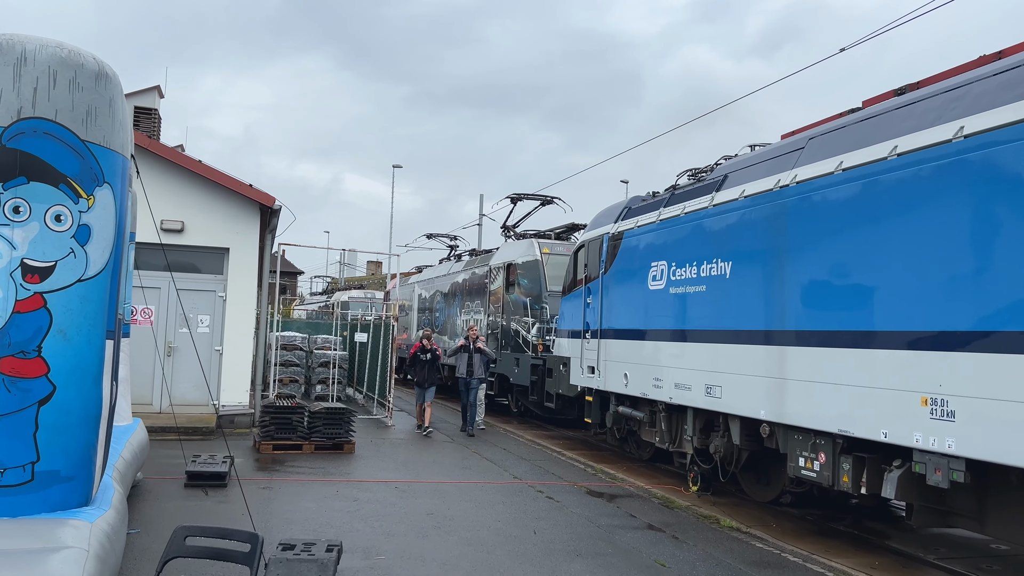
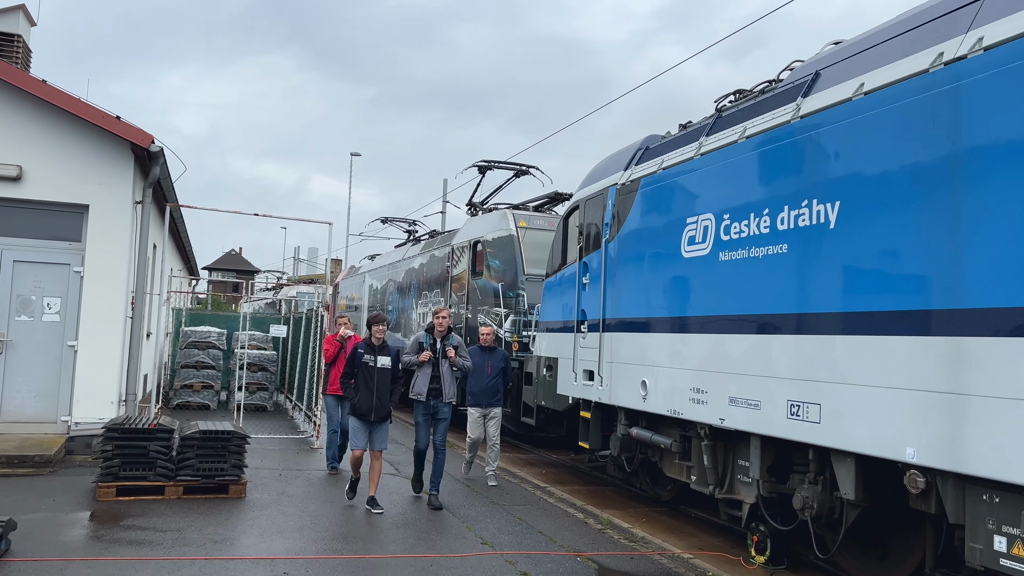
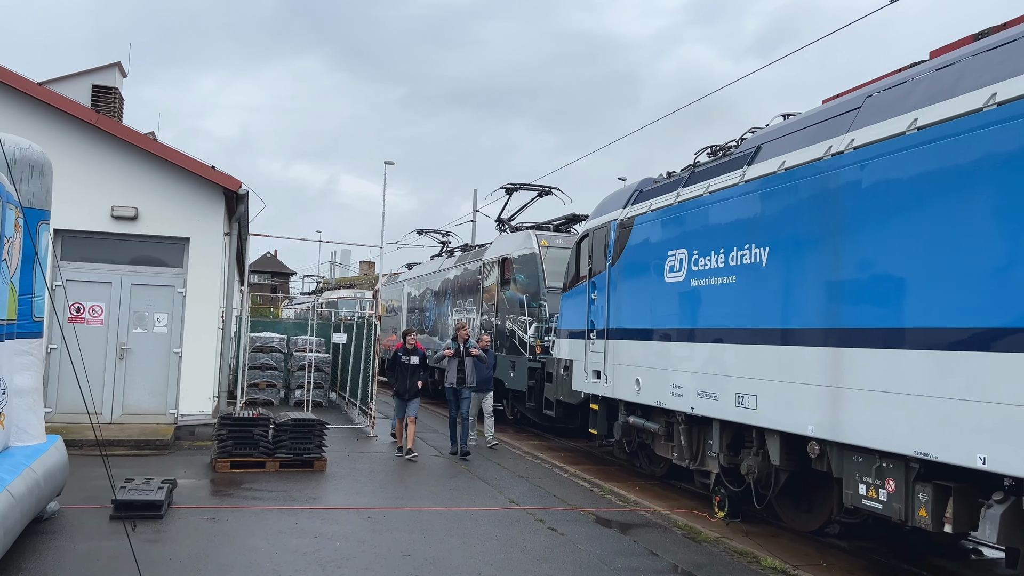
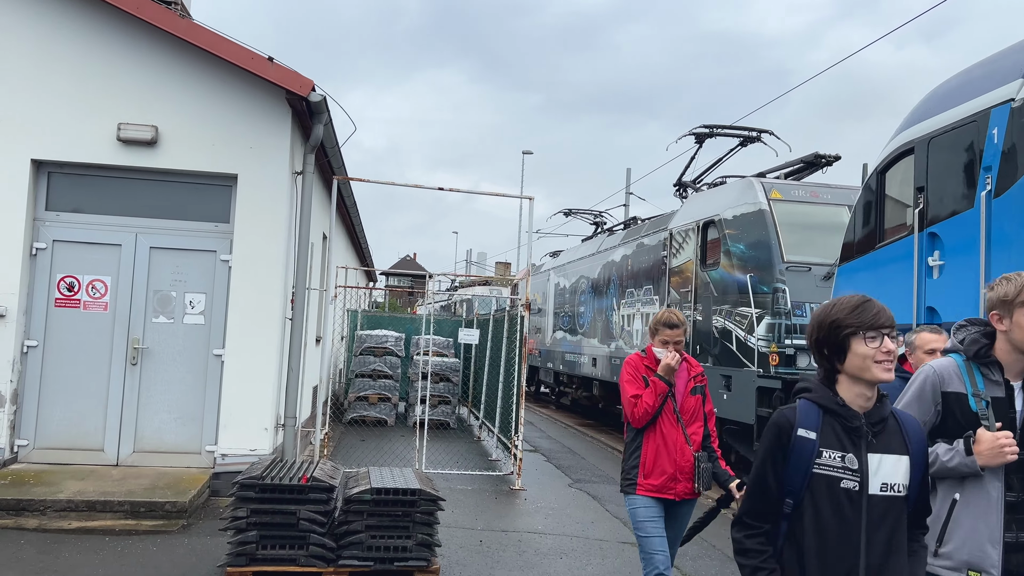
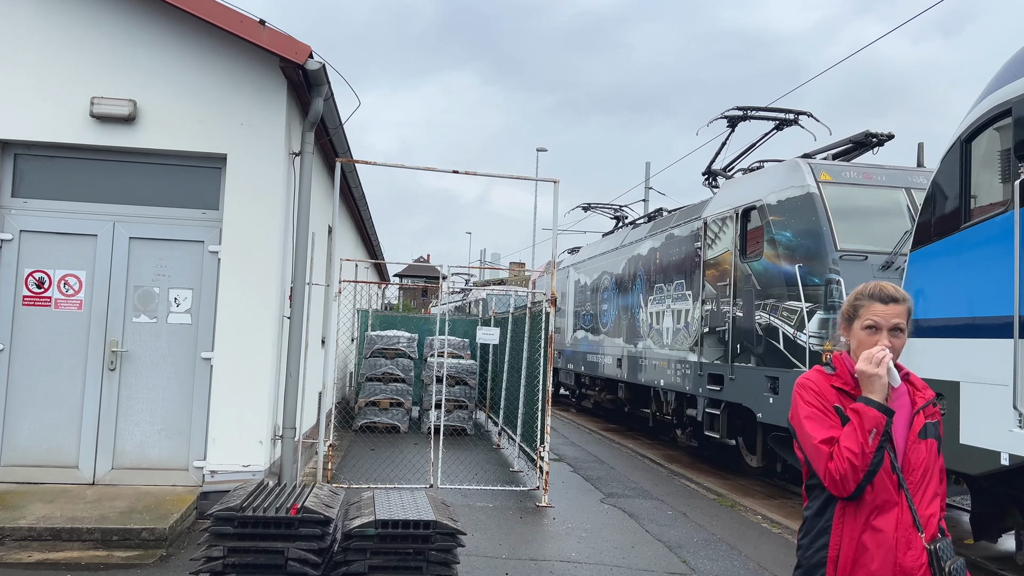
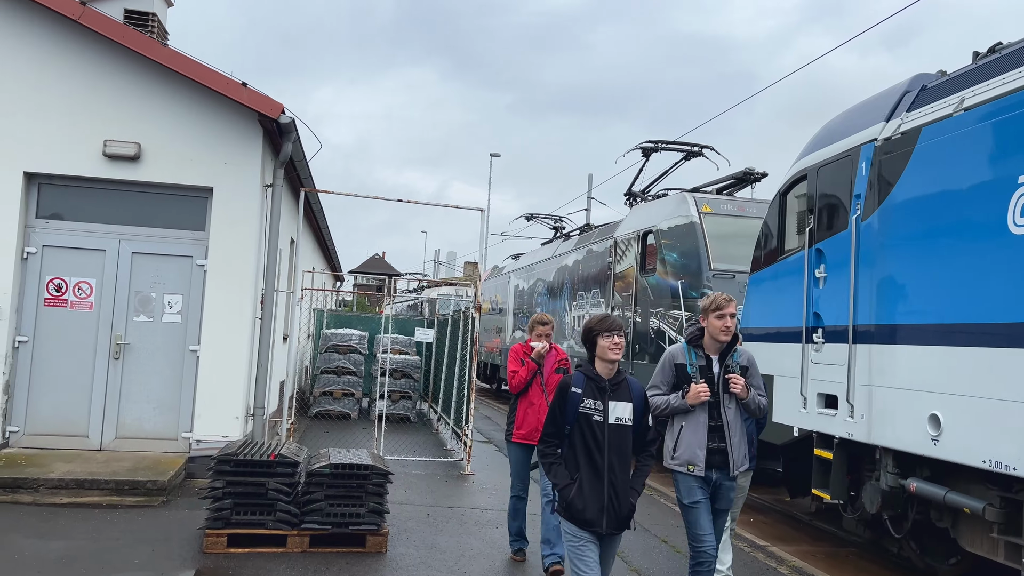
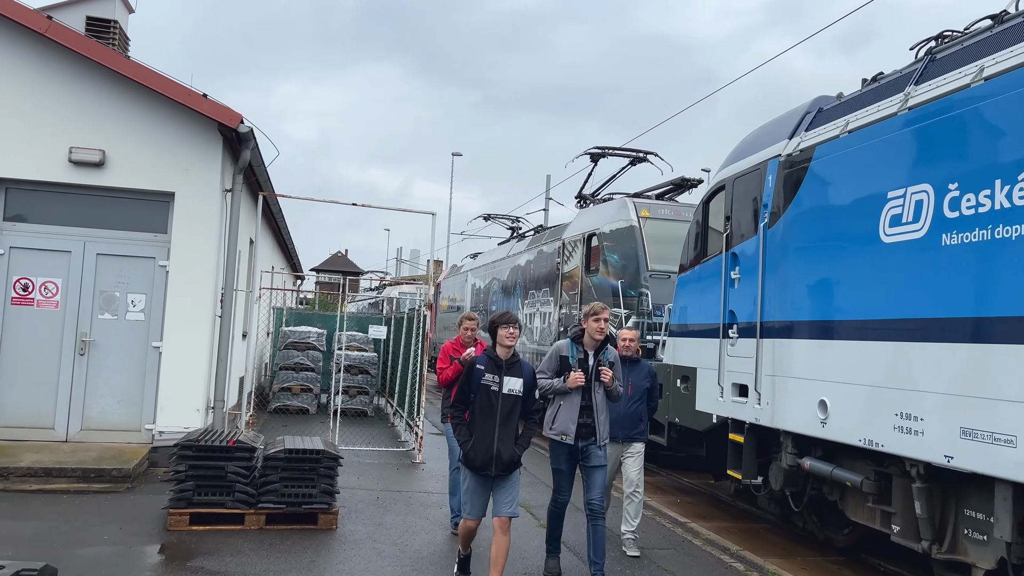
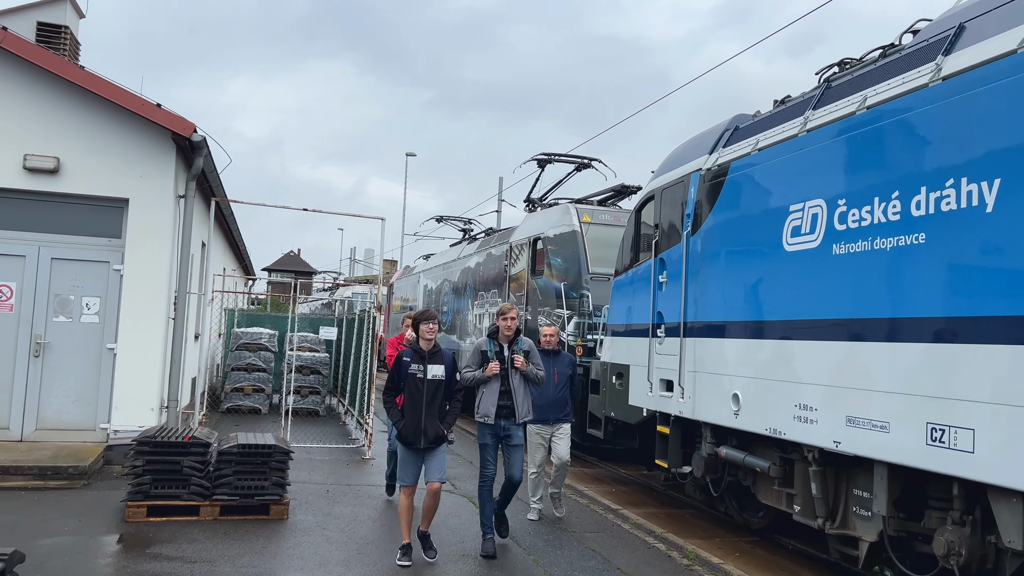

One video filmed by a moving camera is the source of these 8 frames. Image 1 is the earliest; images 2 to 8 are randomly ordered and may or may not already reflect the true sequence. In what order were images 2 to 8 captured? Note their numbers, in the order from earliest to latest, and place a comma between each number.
3, 2, 8, 7, 6, 4, 5
